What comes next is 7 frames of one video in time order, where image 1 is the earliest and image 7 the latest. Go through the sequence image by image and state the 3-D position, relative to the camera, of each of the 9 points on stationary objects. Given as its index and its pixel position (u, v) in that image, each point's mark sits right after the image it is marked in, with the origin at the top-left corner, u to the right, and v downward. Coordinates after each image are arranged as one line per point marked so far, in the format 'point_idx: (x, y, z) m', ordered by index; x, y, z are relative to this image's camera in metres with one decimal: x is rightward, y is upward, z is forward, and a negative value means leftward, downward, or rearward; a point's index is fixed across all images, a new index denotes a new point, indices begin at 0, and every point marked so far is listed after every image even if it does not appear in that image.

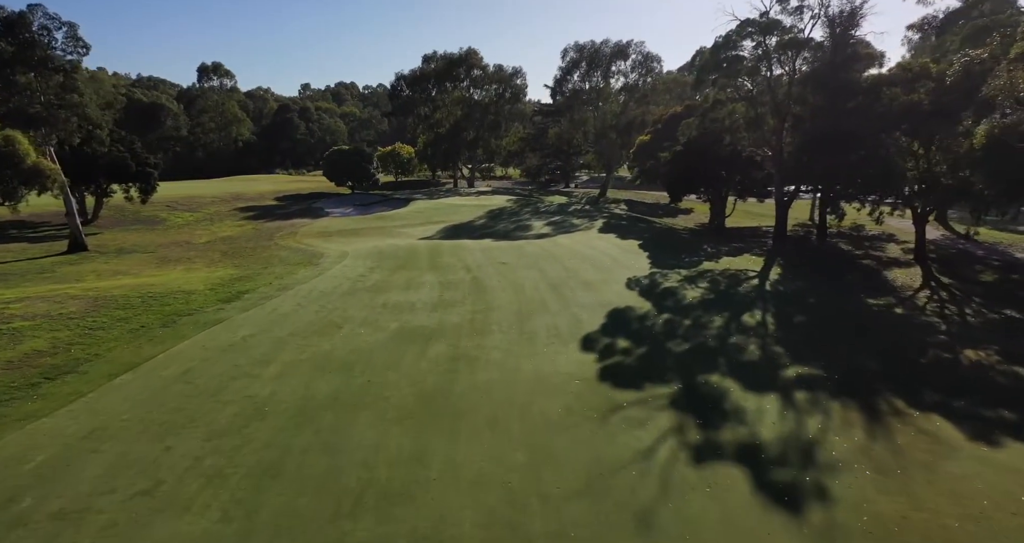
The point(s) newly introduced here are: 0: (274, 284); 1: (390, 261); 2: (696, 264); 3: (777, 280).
0: (-7.3, -0.4, +14.8) m
1: (-4.7, +0.4, +18.6) m
2: (+7.2, +0.3, +18.8) m
3: (+9.3, -0.3, +16.9) m
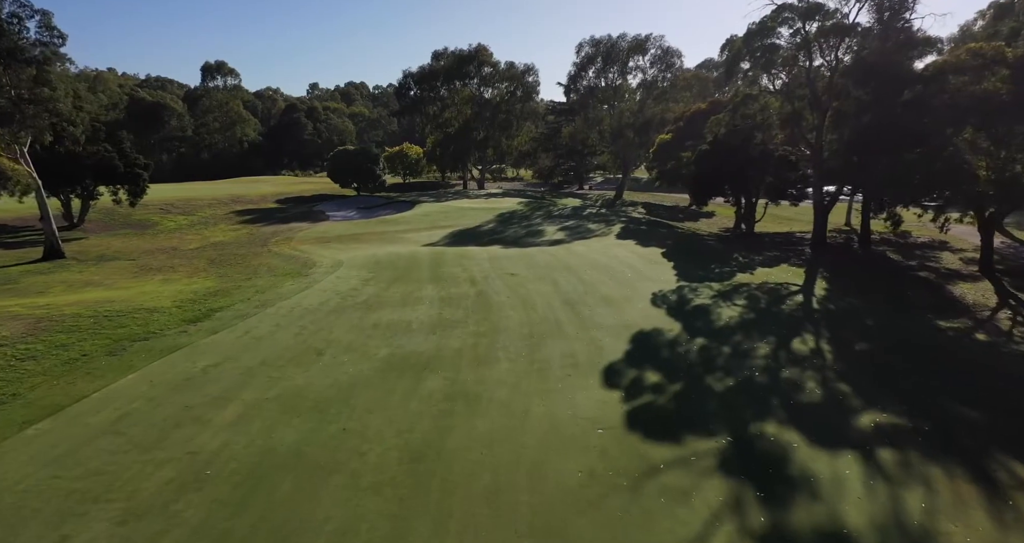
0: (-7.1, -0.8, +13.1) m
1: (-4.4, 0.0, +16.9) m
2: (+7.5, -0.2, +16.8) m
3: (+9.6, -0.7, +14.8) m
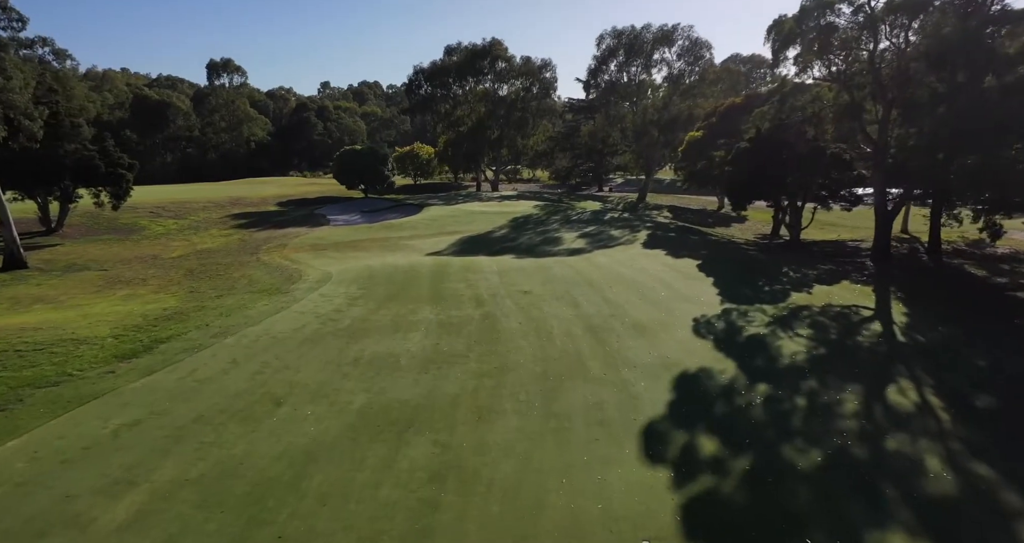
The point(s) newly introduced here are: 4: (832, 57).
0: (-6.8, -1.2, +10.9) m
1: (-4.0, -0.5, +14.6) m
2: (+7.9, -0.7, +14.1) m
3: (+9.9, -1.3, +12.1) m
4: (+12.0, +8.0, +18.1) m
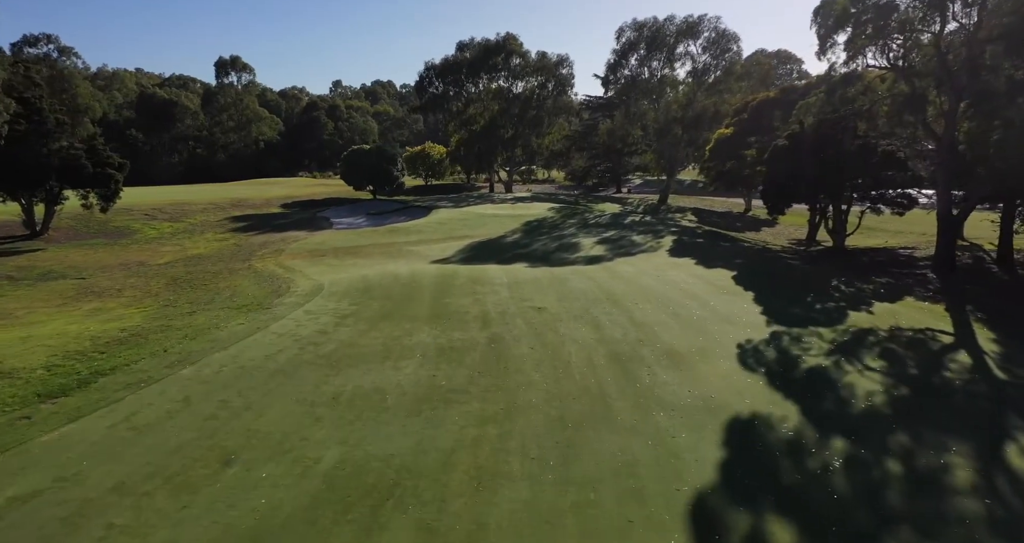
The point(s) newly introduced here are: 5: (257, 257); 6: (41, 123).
0: (-6.6, -1.5, +9.3) m
1: (-3.7, -0.8, +12.9) m
2: (+8.2, -1.2, +12.1) m
3: (+10.1, -1.7, +10.0) m
4: (+12.5, +7.6, +16.0) m
5: (-10.5, +0.6, +19.8) m
6: (-18.6, +5.9, +19.0) m
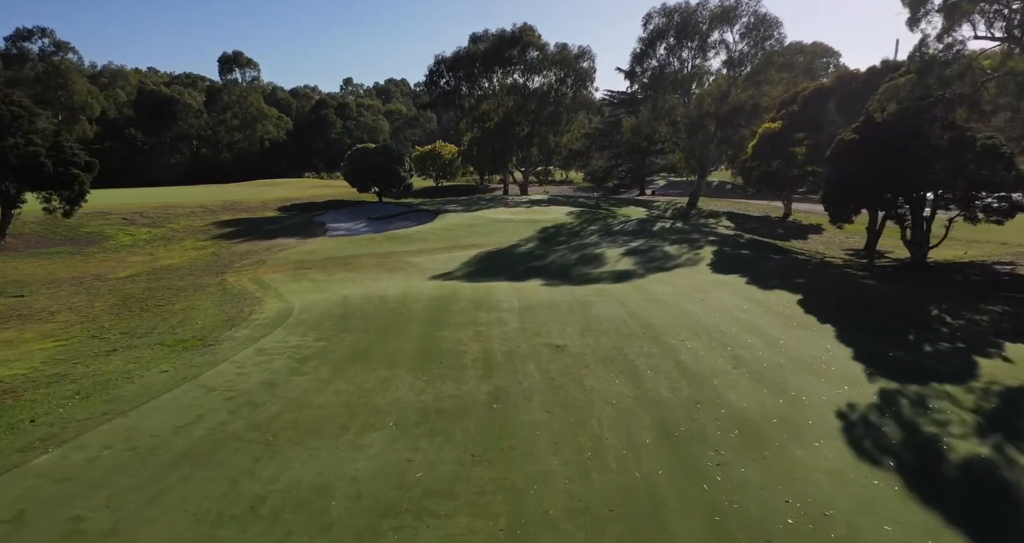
0: (-6.5, -2.0, +6.7) m
1: (-3.4, -1.4, +10.2) m
2: (+8.4, -1.8, +8.9) m
3: (+10.2, -2.3, +6.8) m
4: (+12.8, +6.9, +12.7) m
5: (-10.0, +0.1, +17.3) m
6: (-18.1, +5.4, +16.8) m
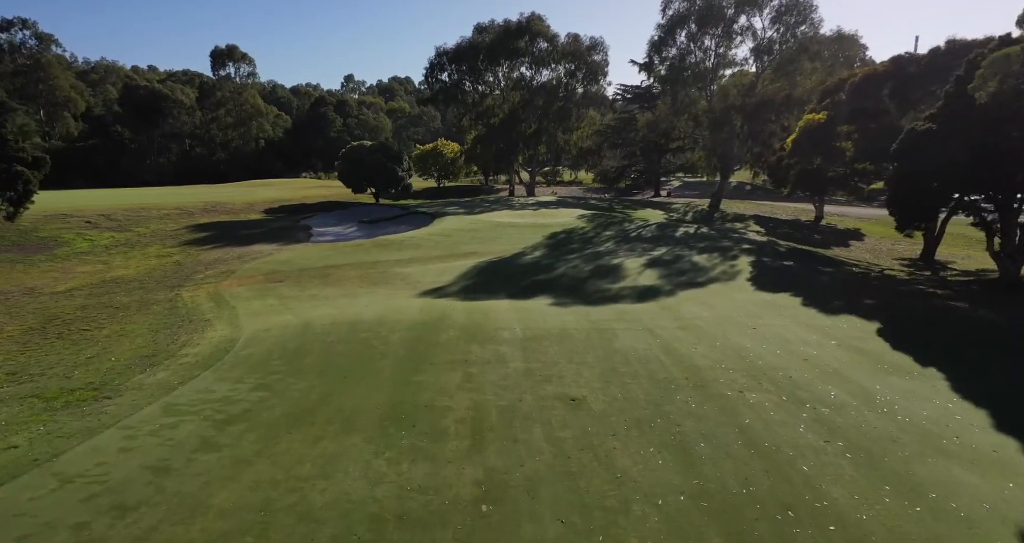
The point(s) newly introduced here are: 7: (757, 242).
0: (-6.5, -2.4, +4.3) m
1: (-3.4, -1.8, +7.7) m
2: (+8.4, -2.2, +6.3) m
3: (+10.2, -2.8, +4.1) m
4: (+12.9, +6.5, +10.0) m
5: (-9.9, -0.3, +14.9) m
6: (-17.9, +5.0, +14.6) m
7: (+10.1, +1.2, +20.0) m
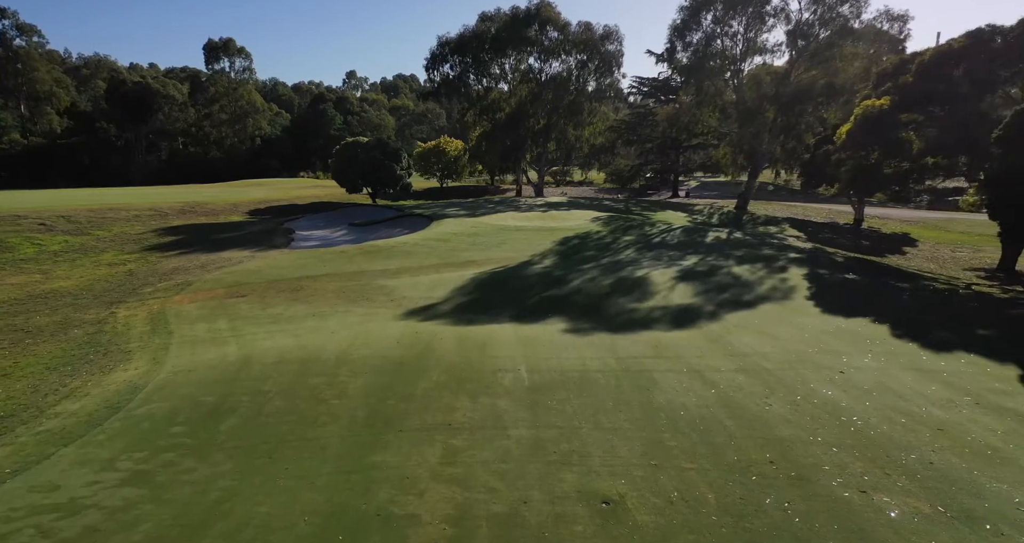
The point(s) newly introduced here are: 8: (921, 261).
0: (-6.6, -2.8, +1.8) m
1: (-3.4, -2.1, +5.2) m
2: (+8.4, -2.6, +3.5) m
3: (+10.1, -3.2, +1.3) m
4: (+13.0, +6.1, +7.2) m
5: (-9.7, -0.7, +12.5) m
6: (-17.8, +4.7, +12.3) m
7: (+10.4, +0.8, +17.3) m
8: (+14.9, +0.3, +17.4) m
